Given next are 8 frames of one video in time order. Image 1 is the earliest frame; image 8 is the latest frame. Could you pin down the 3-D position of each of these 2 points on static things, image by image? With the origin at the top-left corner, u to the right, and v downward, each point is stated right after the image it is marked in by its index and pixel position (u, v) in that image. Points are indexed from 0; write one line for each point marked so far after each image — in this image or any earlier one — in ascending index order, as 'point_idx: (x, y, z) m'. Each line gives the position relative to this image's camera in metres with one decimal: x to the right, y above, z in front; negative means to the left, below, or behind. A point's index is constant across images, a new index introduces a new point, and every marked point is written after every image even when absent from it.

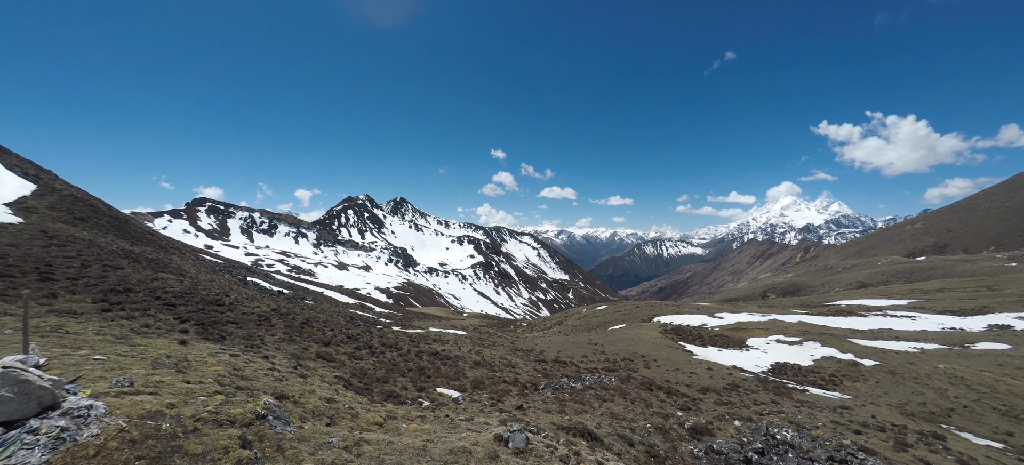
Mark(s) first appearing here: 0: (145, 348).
0: (-18.5, -5.9, +18.8) m
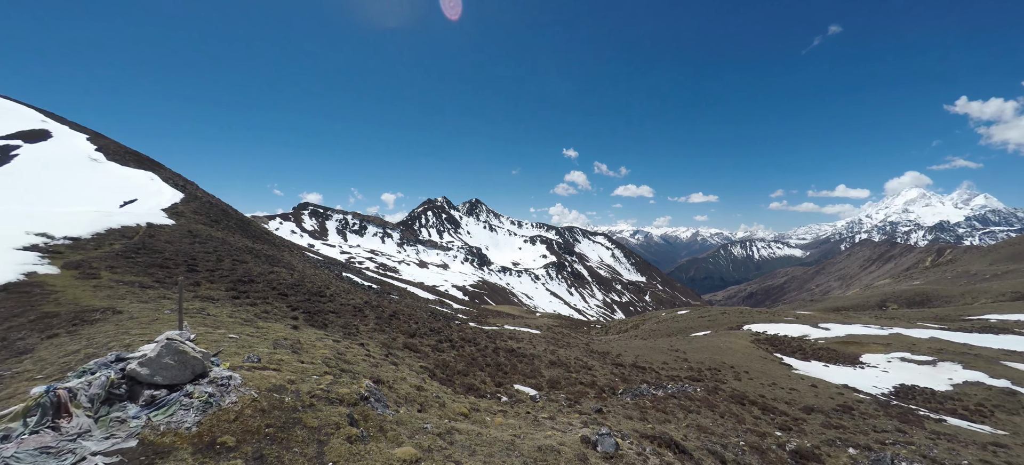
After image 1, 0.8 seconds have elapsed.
0: (-13.8, -5.6, +21.2) m
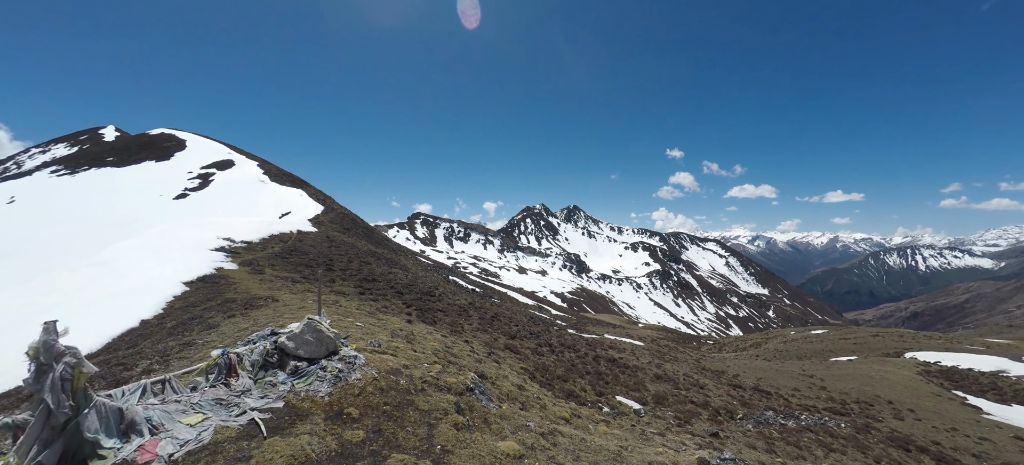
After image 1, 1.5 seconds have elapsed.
0: (-7.8, -5.5, +23.2) m
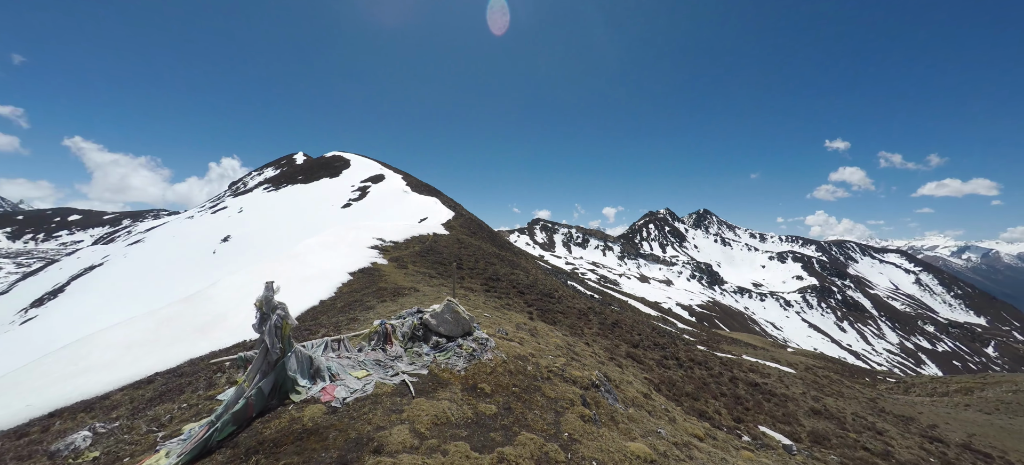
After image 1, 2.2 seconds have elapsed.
0: (-0.2, -5.3, +24.1) m
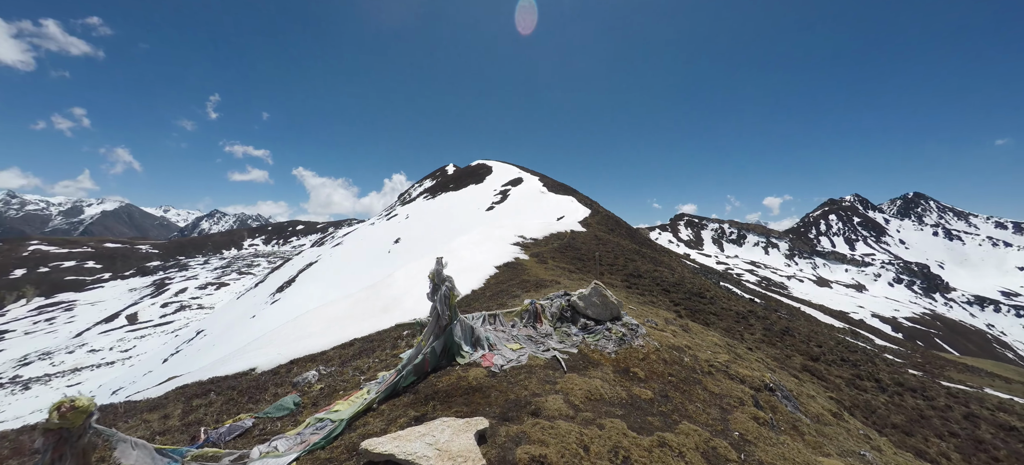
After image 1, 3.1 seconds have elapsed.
0: (+8.5, -4.7, +22.4) m
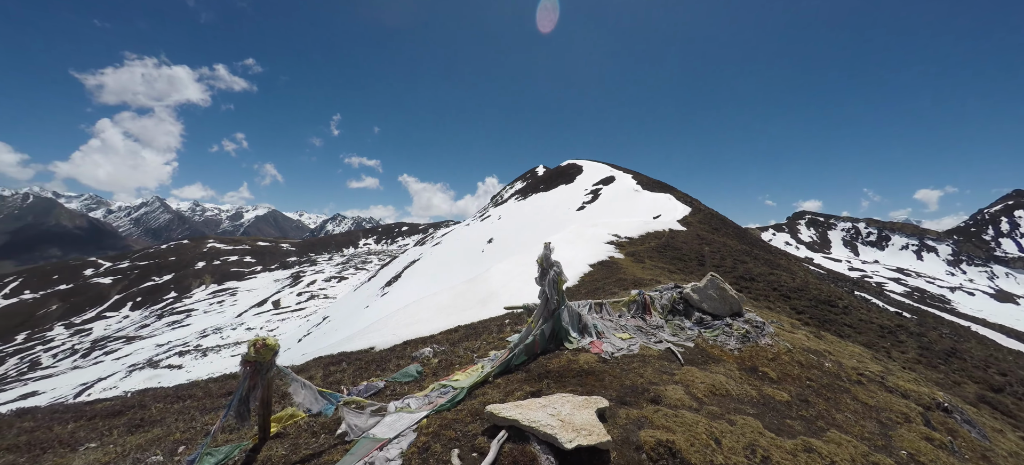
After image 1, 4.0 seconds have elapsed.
0: (+13.9, -4.4, +19.8) m
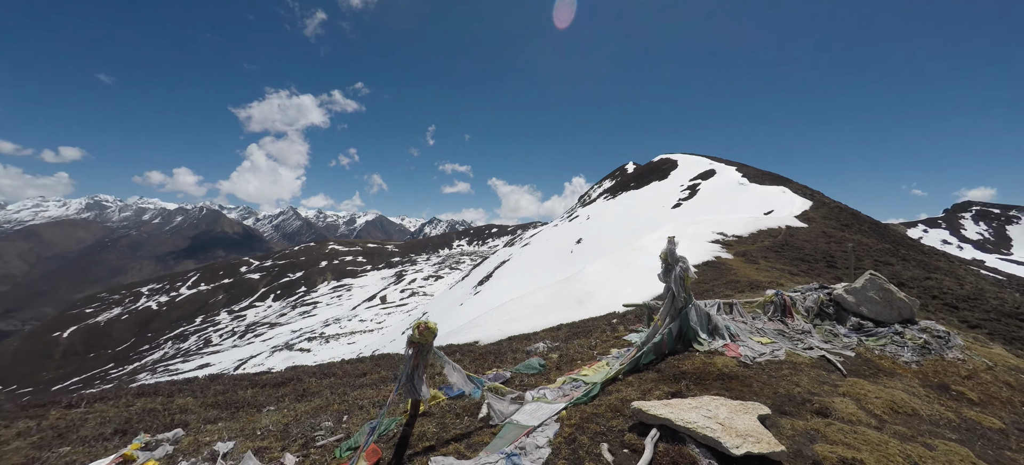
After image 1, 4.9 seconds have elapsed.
0: (+18.9, -4.2, +16.3) m
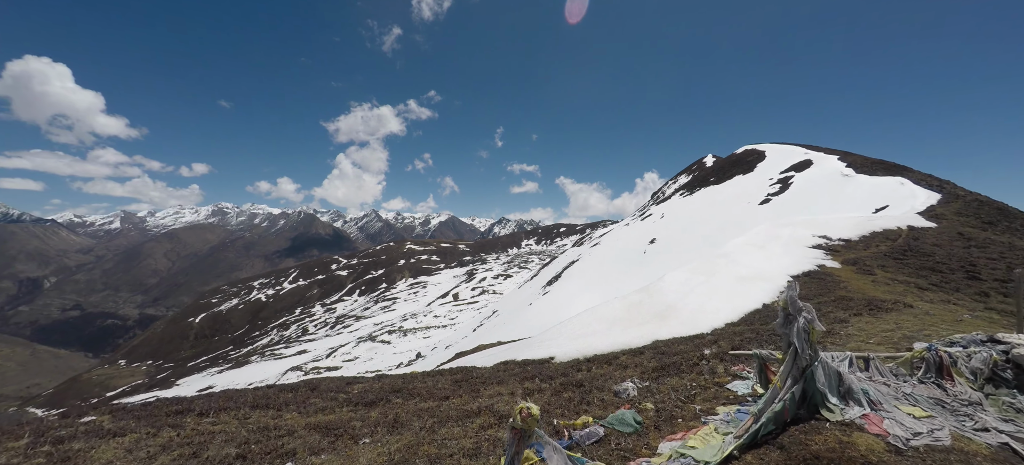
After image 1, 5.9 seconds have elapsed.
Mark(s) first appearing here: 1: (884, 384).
0: (+22.0, -5.1, +12.6) m
1: (+9.0, -3.7, +9.2) m
